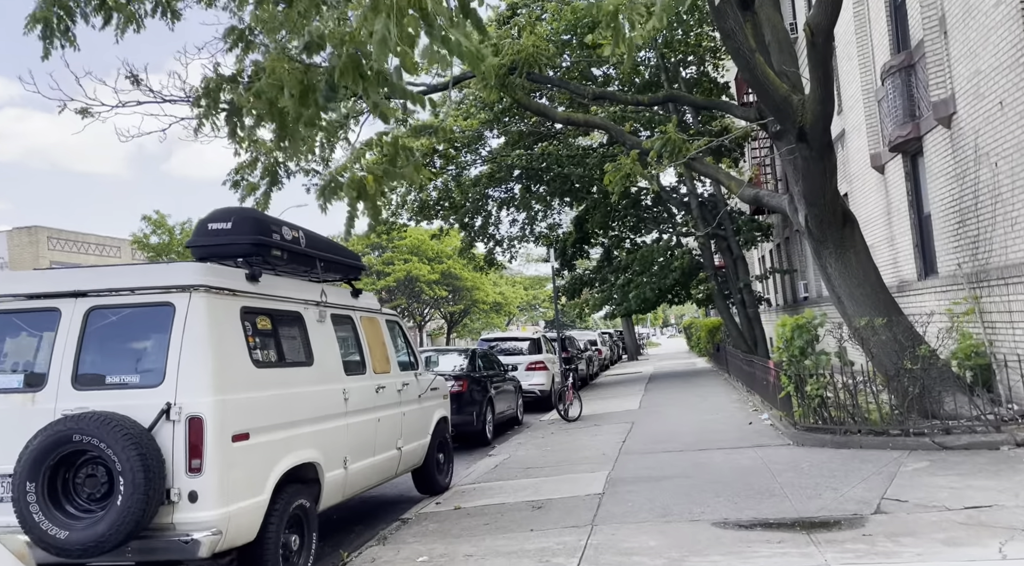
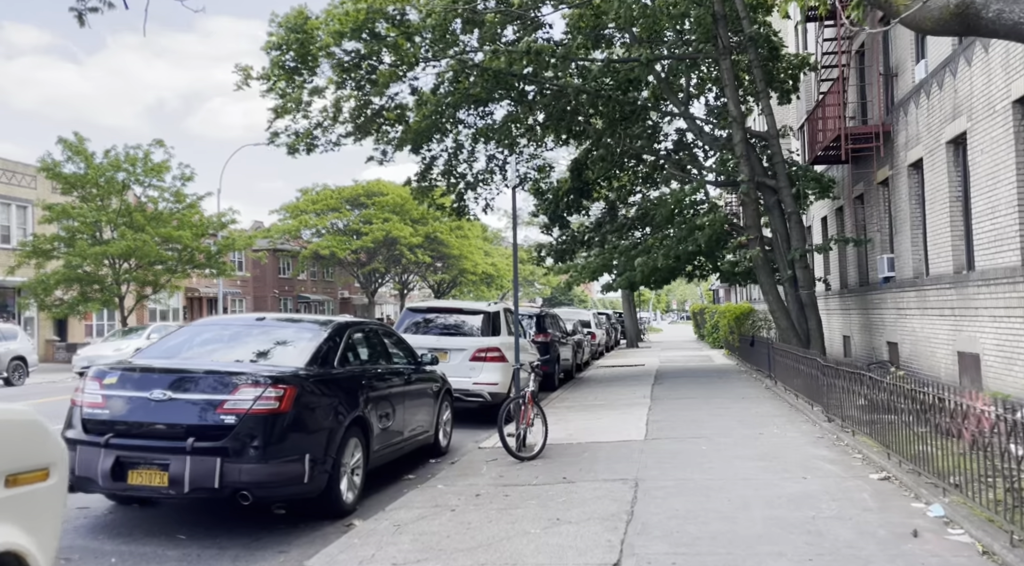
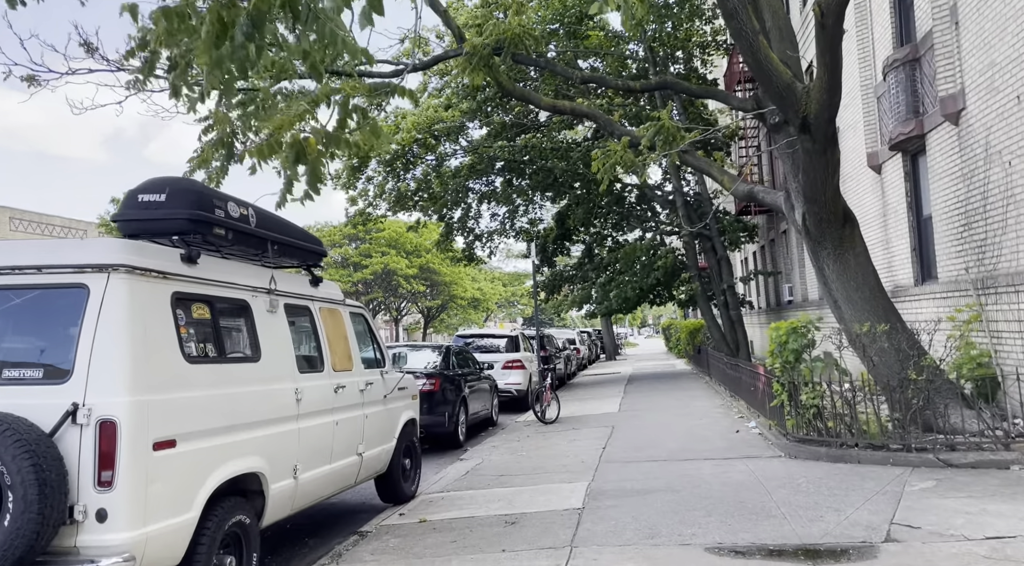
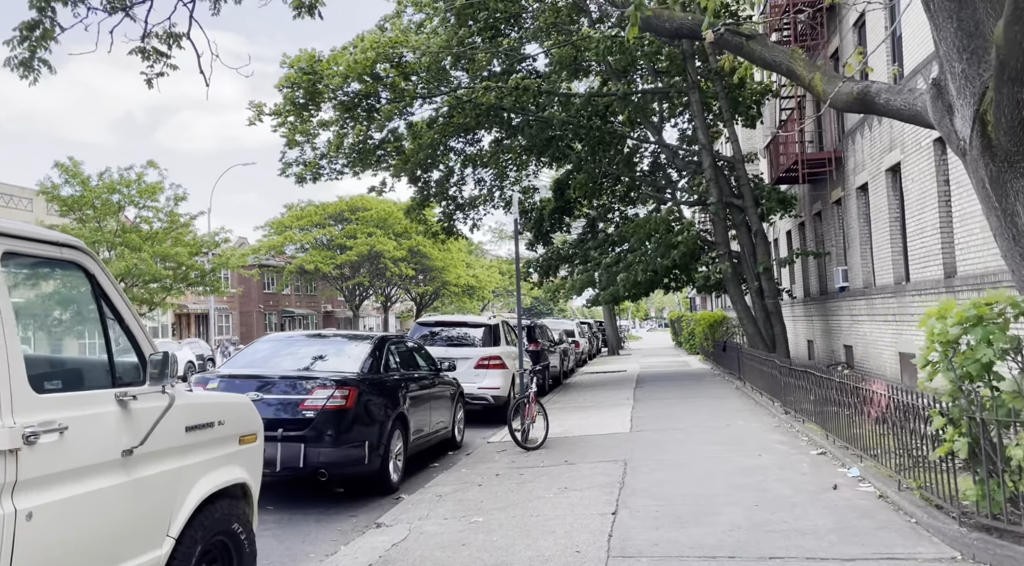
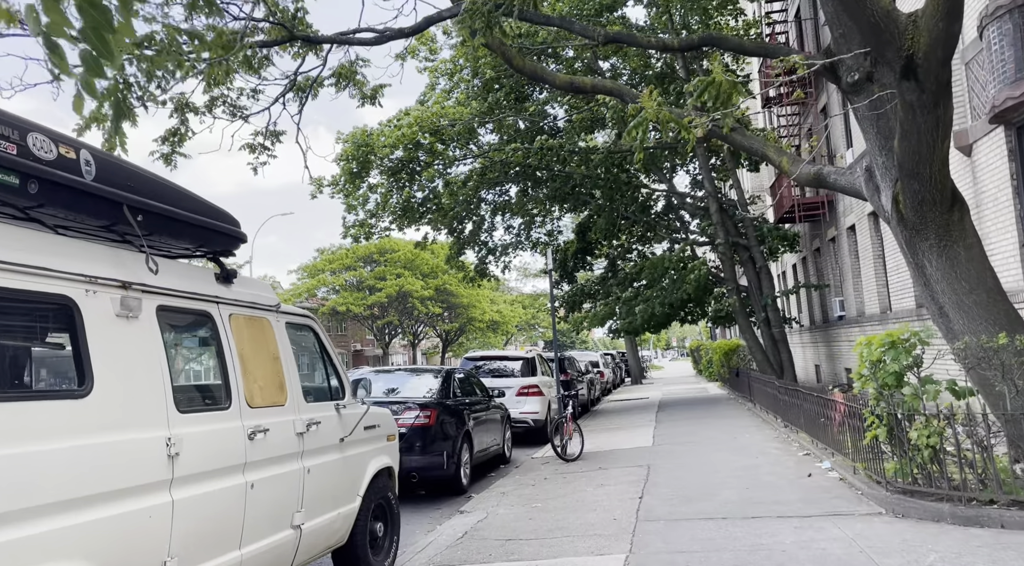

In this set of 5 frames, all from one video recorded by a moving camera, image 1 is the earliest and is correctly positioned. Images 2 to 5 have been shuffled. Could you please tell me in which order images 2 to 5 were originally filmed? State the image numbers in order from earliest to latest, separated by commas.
3, 5, 4, 2
